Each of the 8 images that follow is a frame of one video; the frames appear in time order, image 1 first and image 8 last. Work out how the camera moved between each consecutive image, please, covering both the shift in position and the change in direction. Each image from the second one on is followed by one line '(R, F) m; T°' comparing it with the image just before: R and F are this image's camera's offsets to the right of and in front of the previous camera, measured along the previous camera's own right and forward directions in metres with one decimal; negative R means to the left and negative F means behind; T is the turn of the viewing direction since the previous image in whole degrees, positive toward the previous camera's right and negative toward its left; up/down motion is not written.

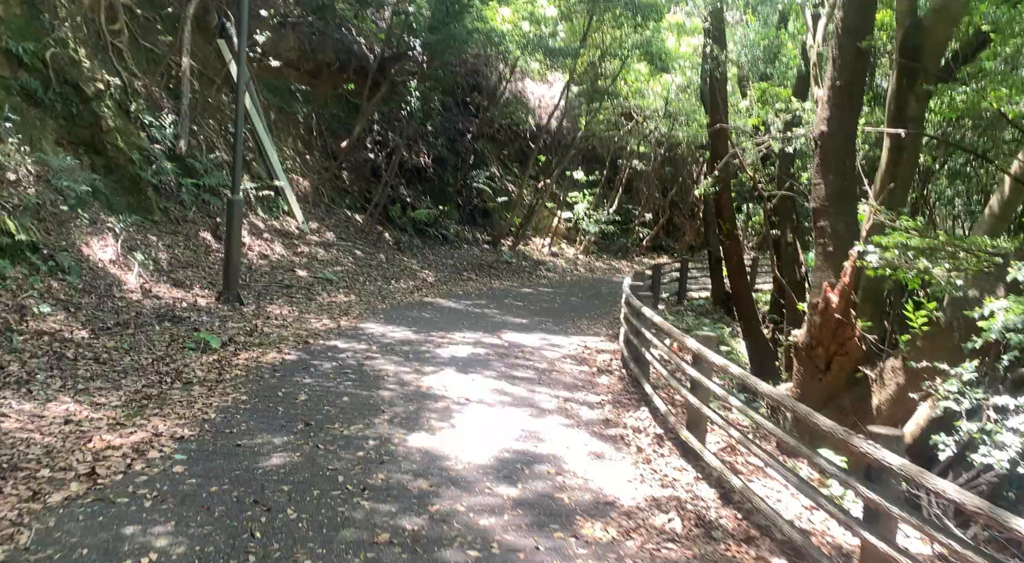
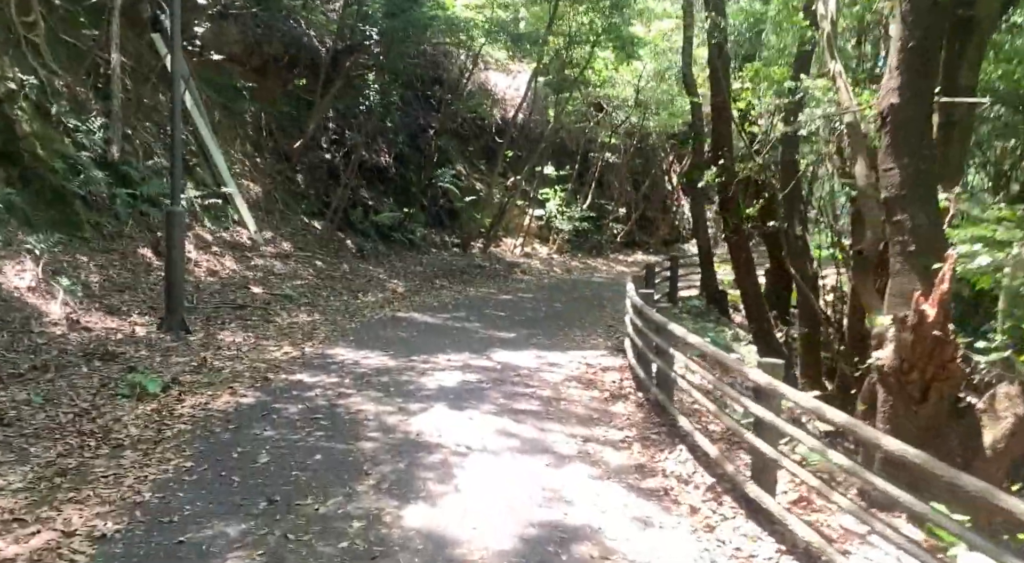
(-0.3, +1.5) m; +3°
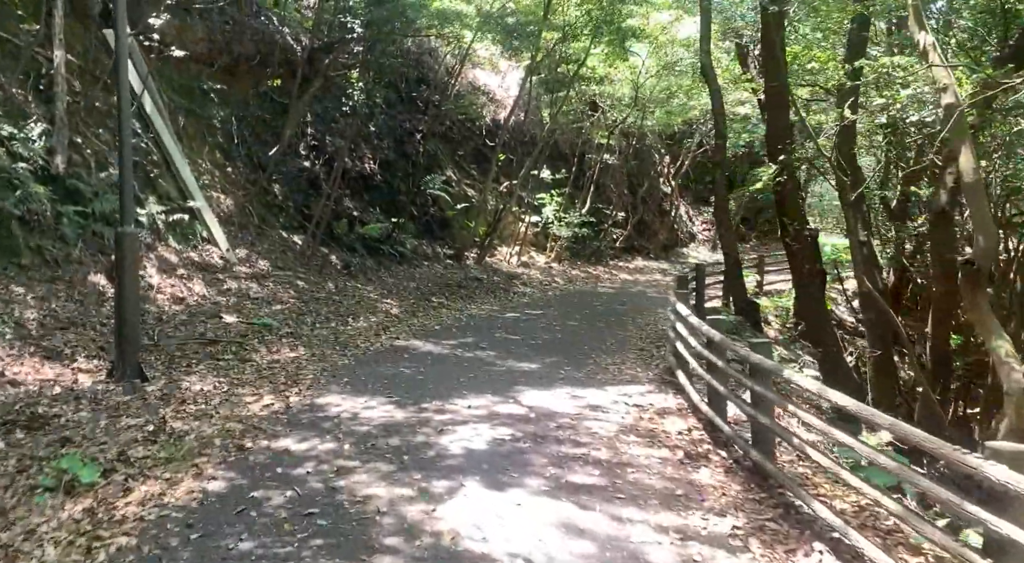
(-0.5, +2.0) m; +1°
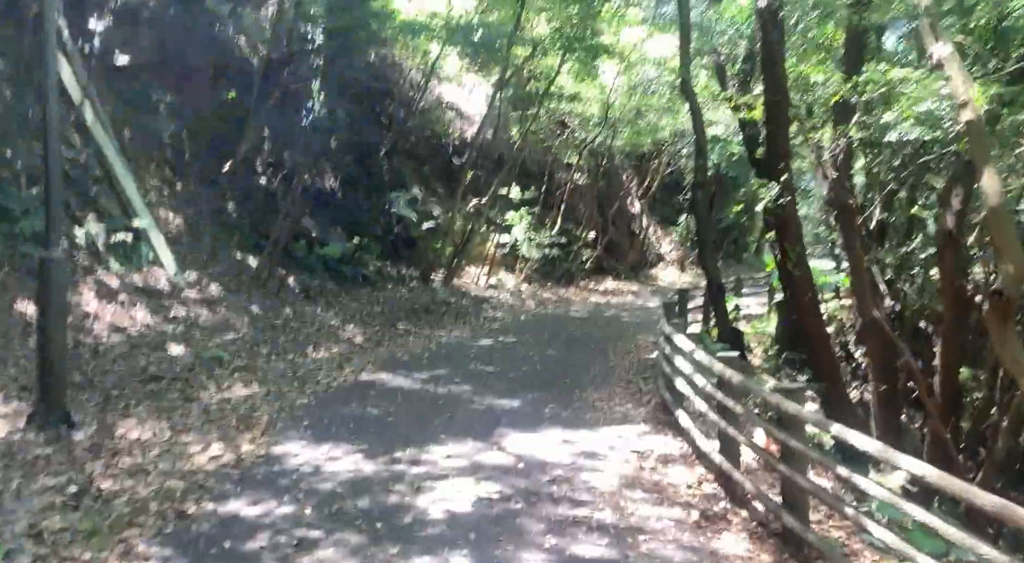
(-0.2, +1.0) m; +3°
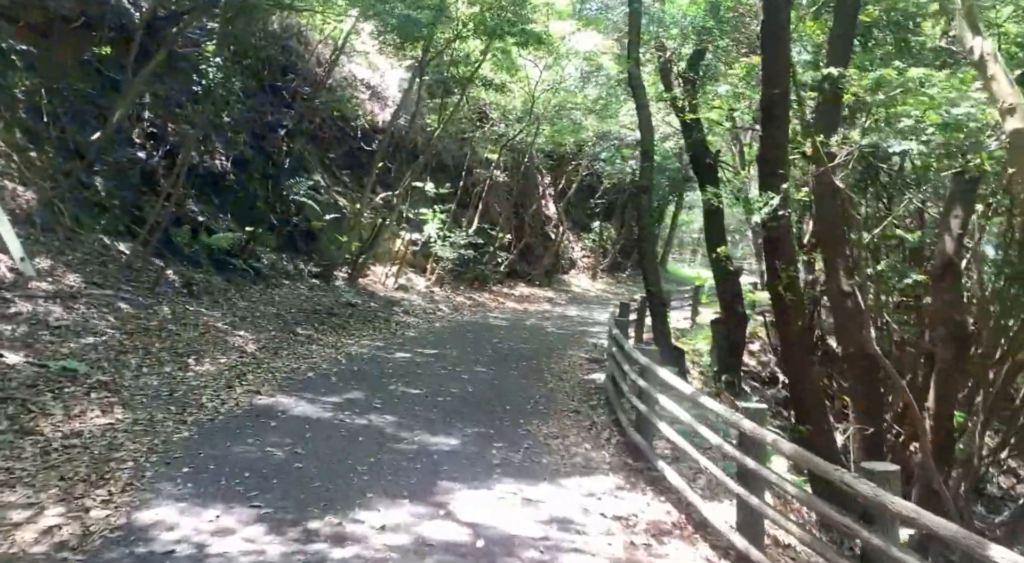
(-0.5, +1.8) m; +7°
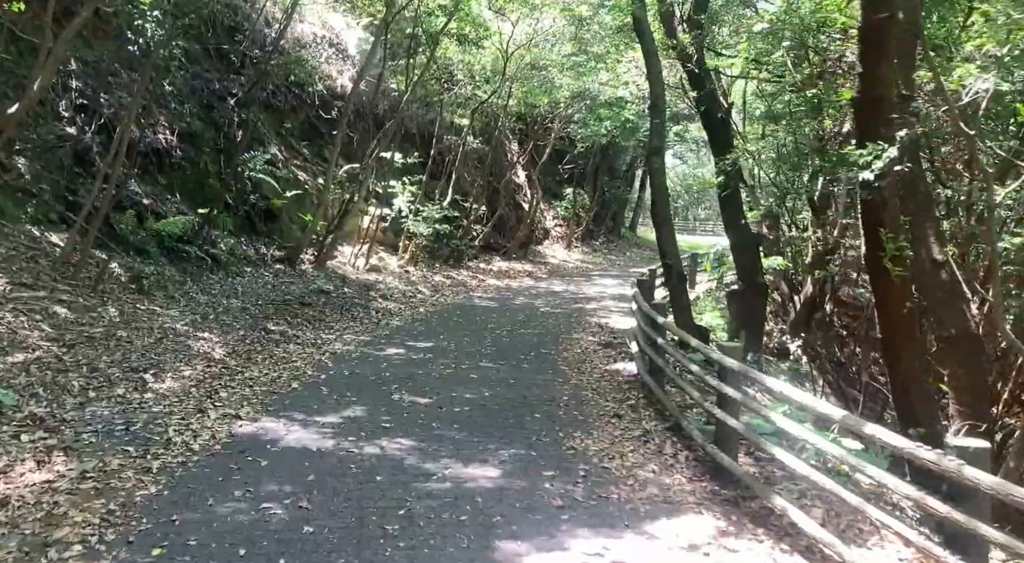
(-0.7, +1.7) m; +3°
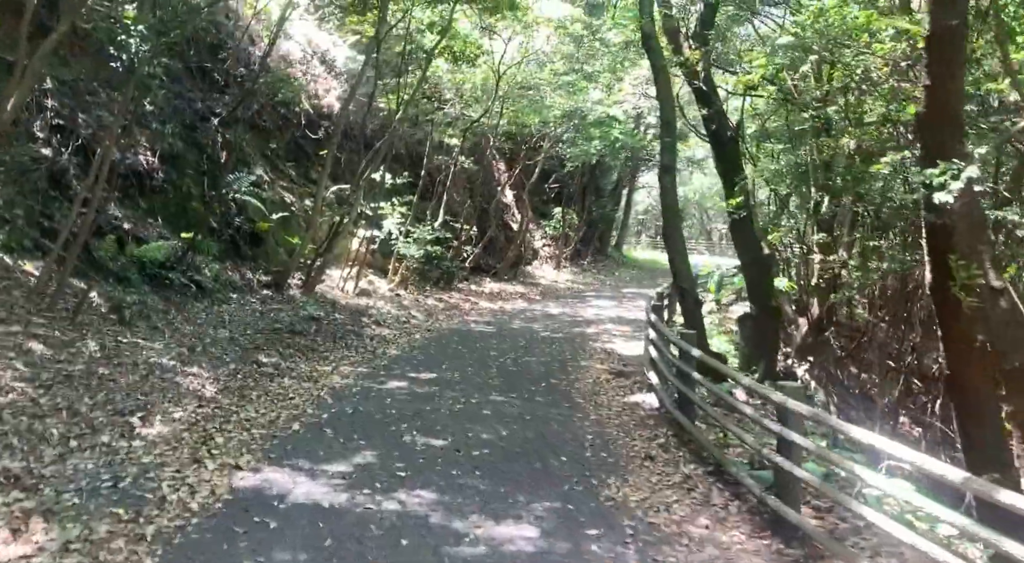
(-0.4, +0.6) m; +1°
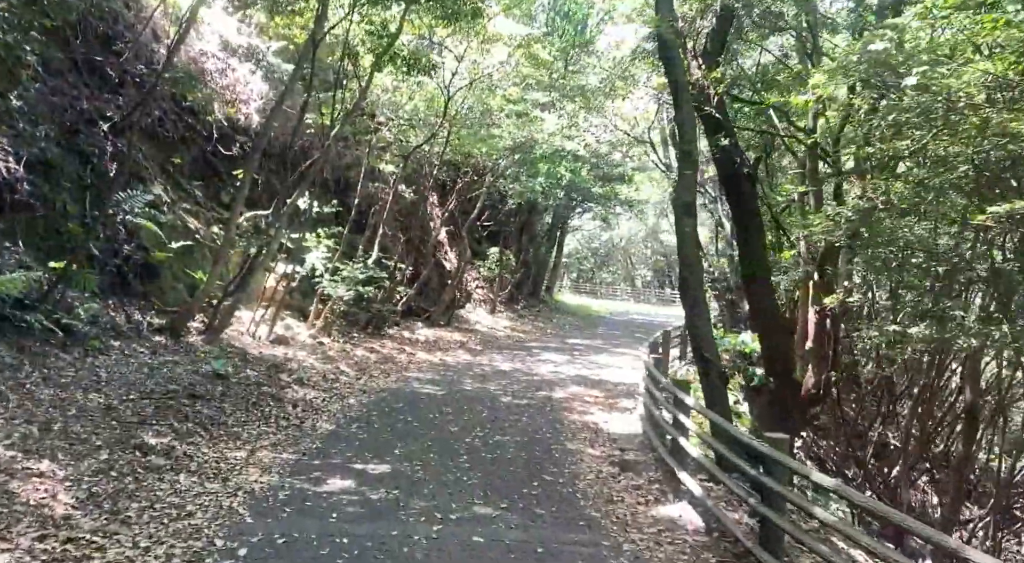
(-0.8, +2.7) m; +6°
